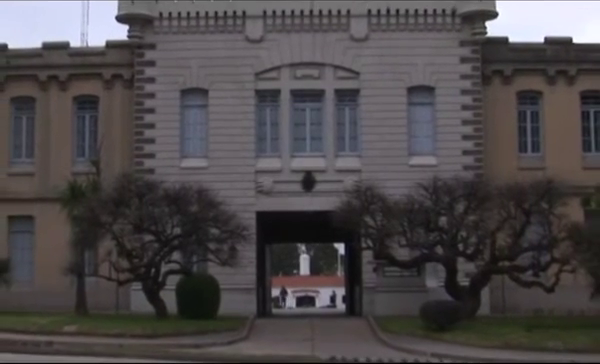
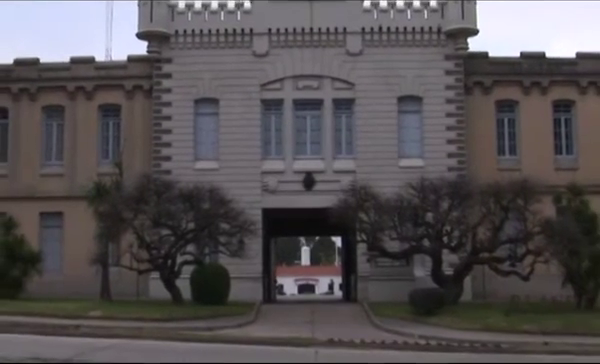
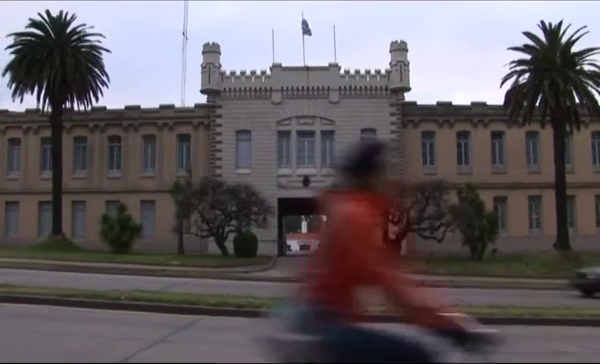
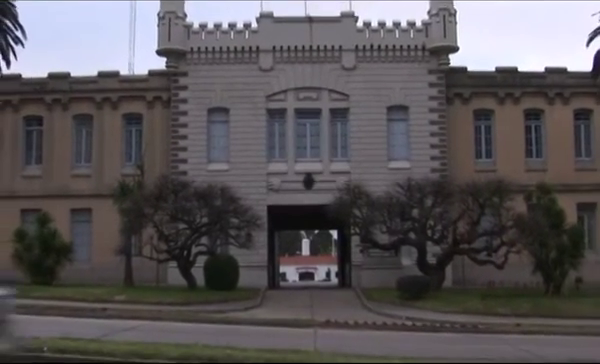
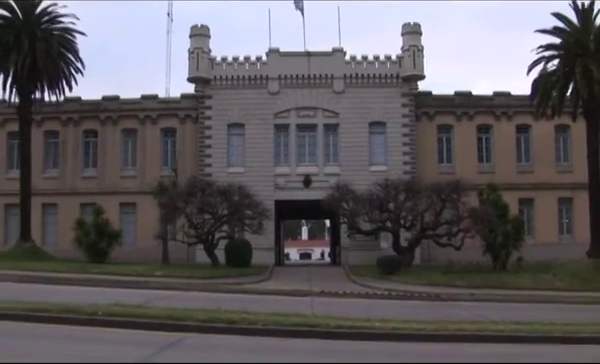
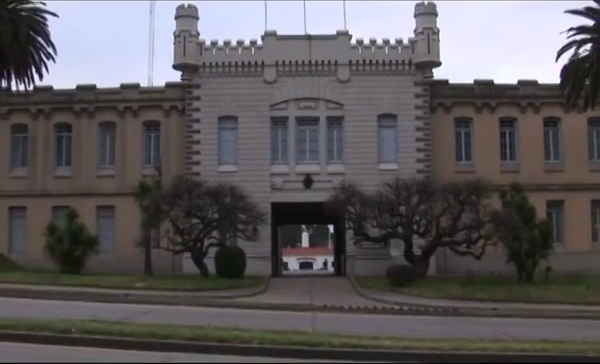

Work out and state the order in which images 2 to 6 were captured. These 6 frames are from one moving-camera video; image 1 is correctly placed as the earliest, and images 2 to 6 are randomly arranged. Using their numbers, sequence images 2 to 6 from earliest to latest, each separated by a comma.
2, 4, 6, 5, 3
